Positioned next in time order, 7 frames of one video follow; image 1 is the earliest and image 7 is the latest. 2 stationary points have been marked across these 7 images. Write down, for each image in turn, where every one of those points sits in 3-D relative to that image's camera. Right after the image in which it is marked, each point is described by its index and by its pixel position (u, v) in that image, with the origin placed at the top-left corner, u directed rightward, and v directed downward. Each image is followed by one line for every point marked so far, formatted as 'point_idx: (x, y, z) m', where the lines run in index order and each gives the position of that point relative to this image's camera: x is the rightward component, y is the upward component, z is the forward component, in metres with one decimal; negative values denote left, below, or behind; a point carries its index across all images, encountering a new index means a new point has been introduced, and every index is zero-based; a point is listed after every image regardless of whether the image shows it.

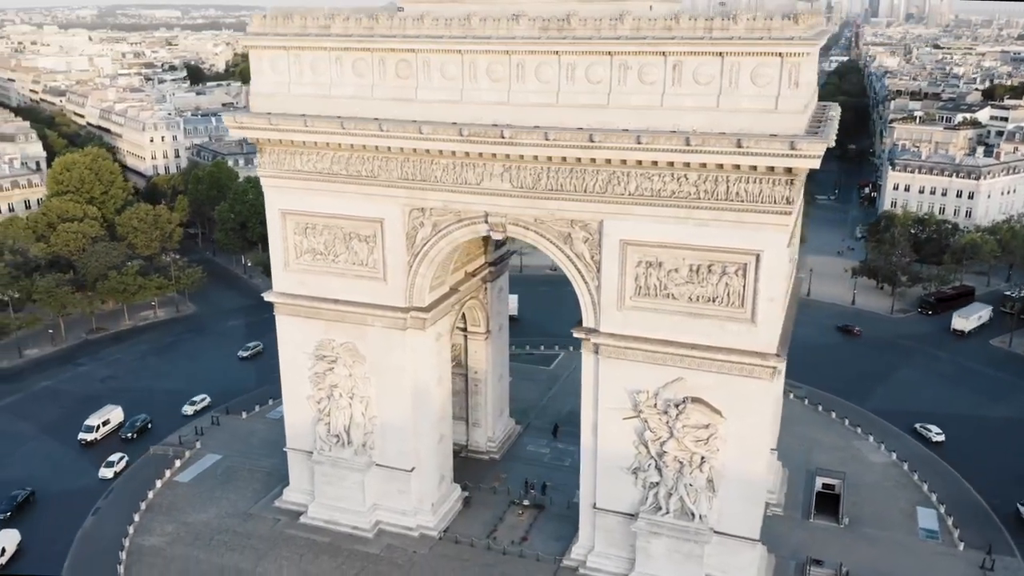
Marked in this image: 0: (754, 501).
0: (+5.7, -4.9, +19.3) m
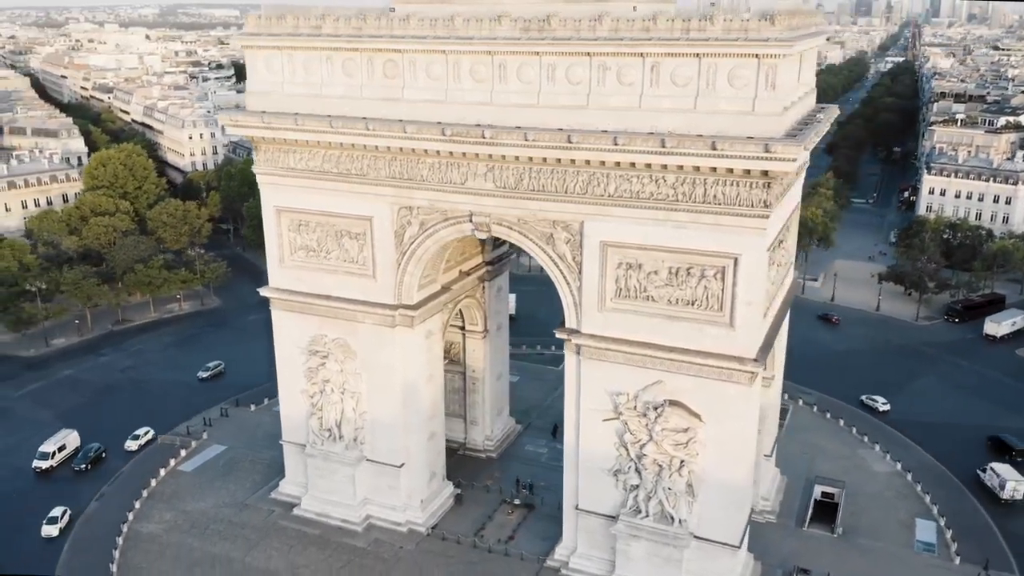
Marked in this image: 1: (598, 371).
0: (+5.2, -5.0, +19.1) m
1: (+2.1, -2.0, +19.7) m
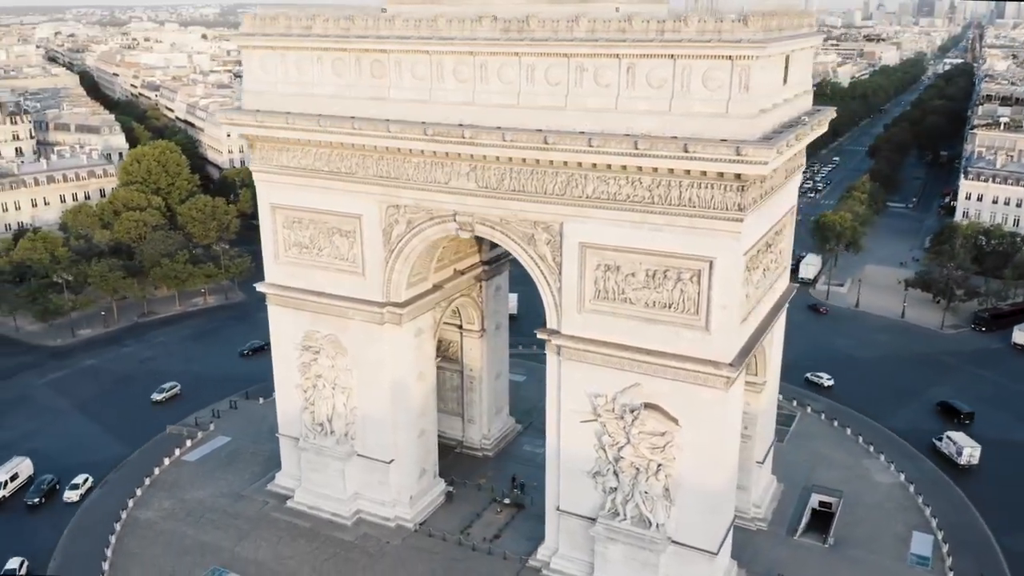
0: (+4.6, -5.1, +18.9) m
1: (+1.6, -2.0, +19.7) m
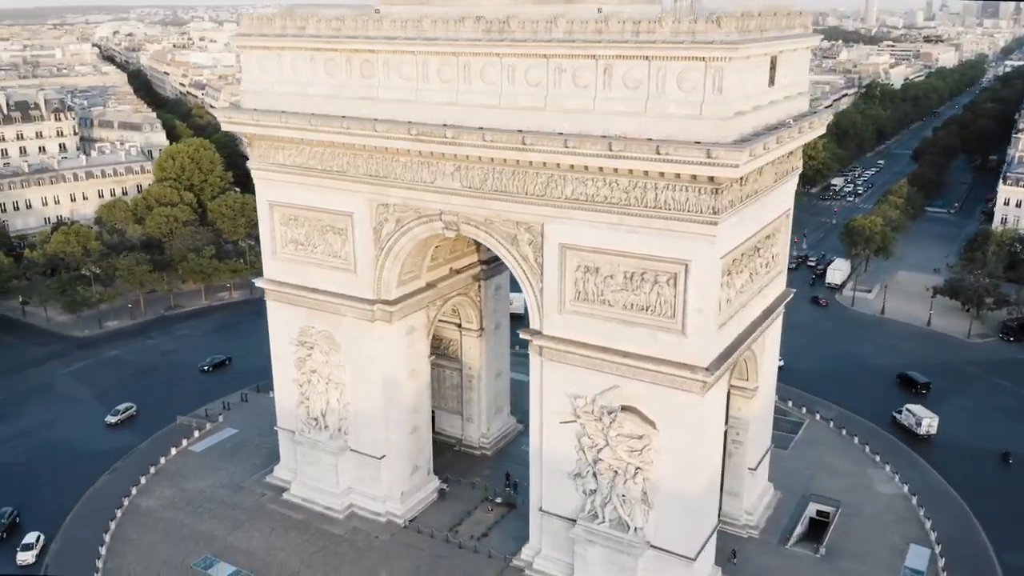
0: (+4.0, -5.2, +18.7) m
1: (+1.1, -2.0, +19.7) m
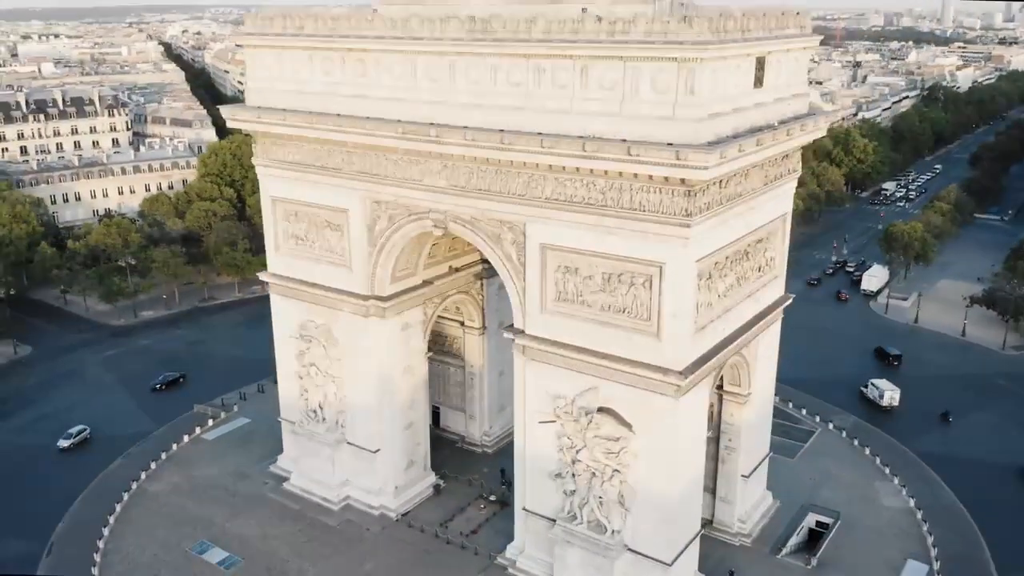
0: (+3.4, -5.2, +18.6) m
1: (+0.7, -2.0, +19.7) m
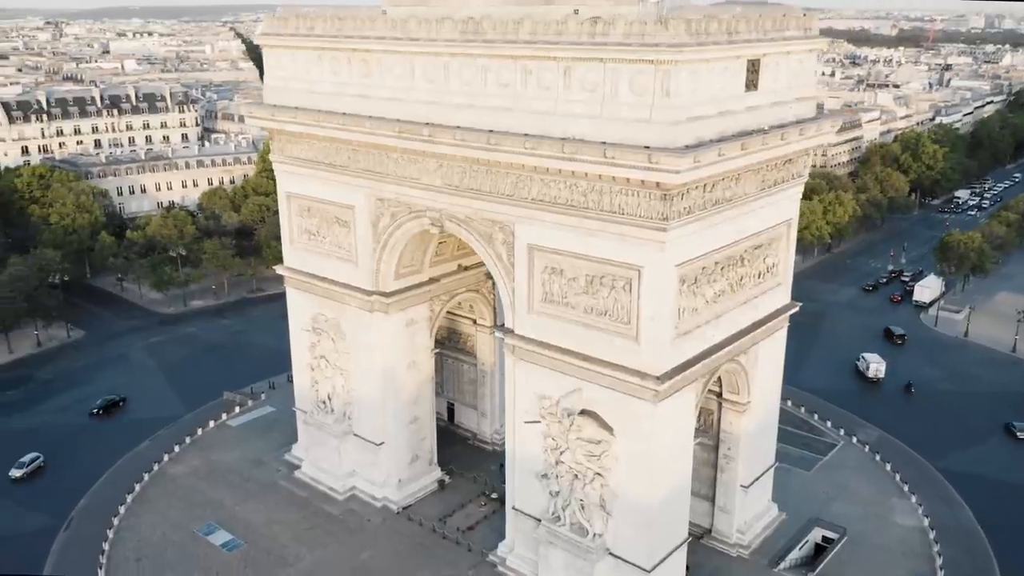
0: (+2.9, -5.3, +18.4) m
1: (+0.4, -2.0, +19.8) m
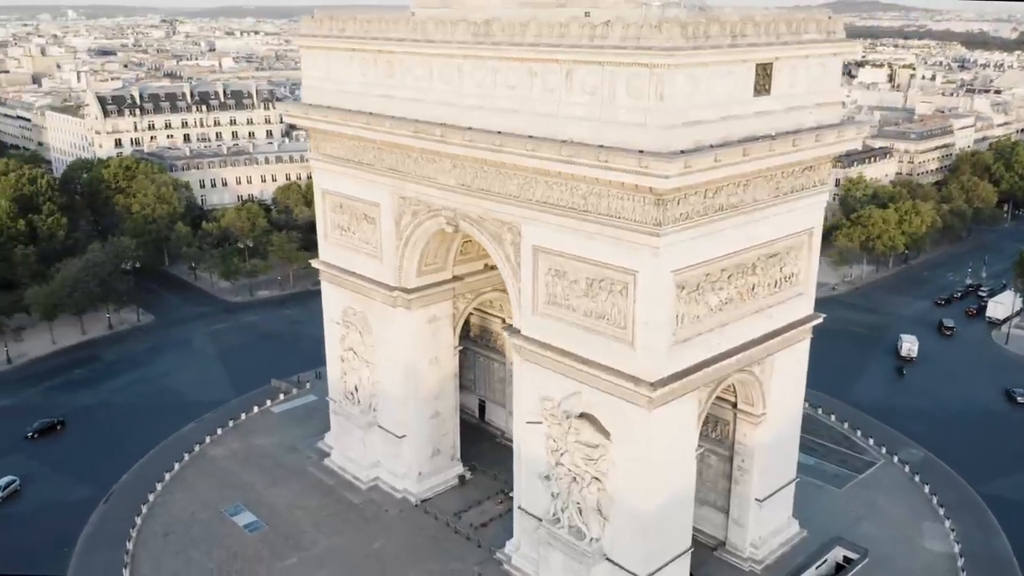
0: (+2.8, -5.4, +18.3) m
1: (+0.5, -2.1, +19.9) m
